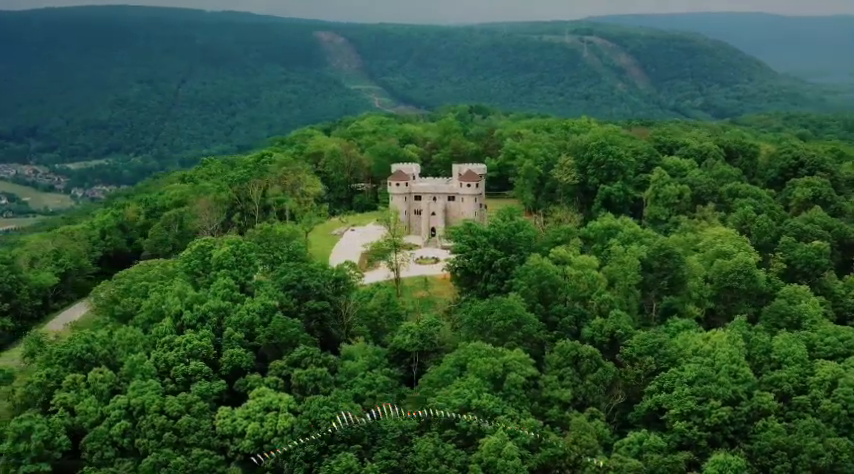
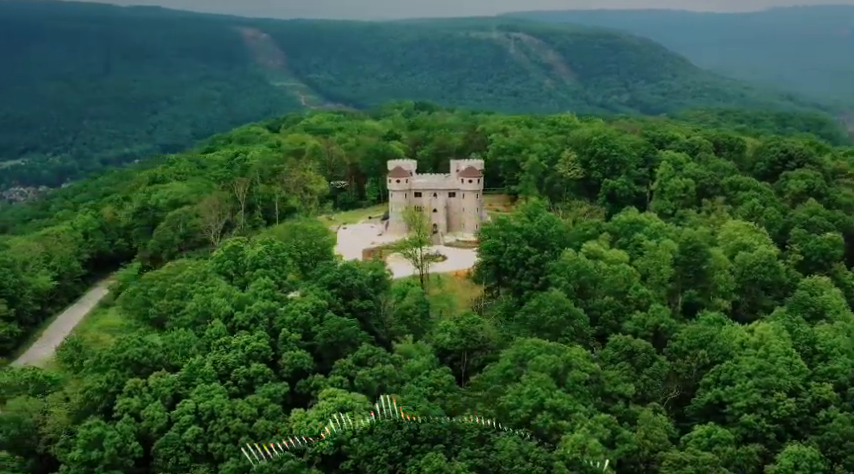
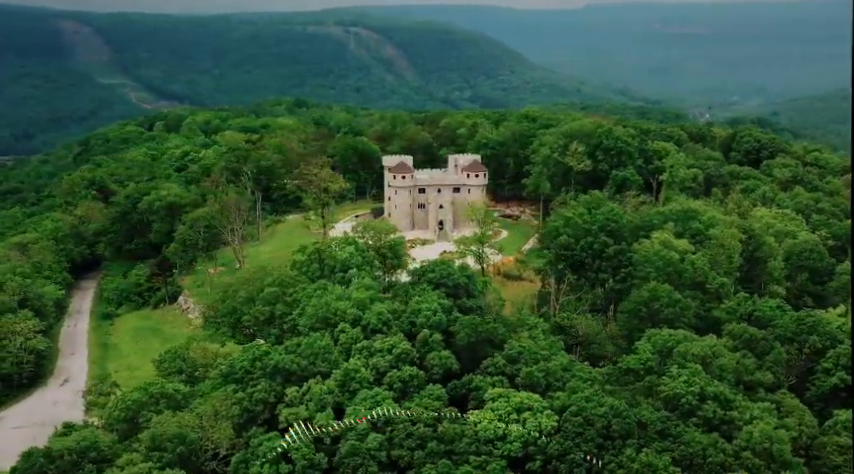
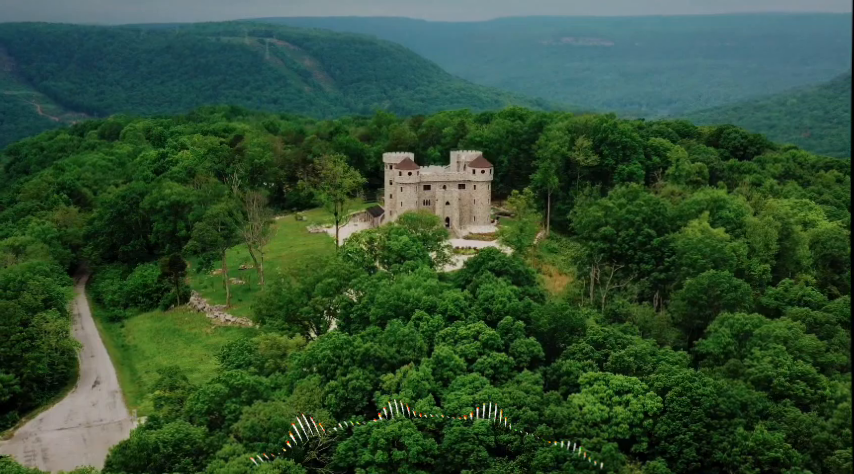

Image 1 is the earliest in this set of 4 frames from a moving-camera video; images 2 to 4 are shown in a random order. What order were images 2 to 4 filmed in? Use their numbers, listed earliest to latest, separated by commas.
2, 3, 4
